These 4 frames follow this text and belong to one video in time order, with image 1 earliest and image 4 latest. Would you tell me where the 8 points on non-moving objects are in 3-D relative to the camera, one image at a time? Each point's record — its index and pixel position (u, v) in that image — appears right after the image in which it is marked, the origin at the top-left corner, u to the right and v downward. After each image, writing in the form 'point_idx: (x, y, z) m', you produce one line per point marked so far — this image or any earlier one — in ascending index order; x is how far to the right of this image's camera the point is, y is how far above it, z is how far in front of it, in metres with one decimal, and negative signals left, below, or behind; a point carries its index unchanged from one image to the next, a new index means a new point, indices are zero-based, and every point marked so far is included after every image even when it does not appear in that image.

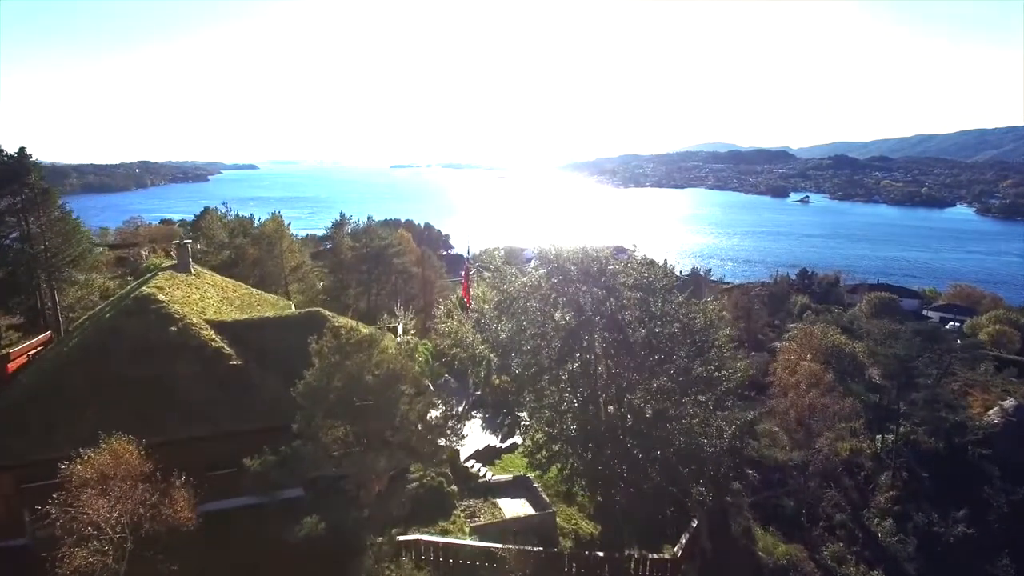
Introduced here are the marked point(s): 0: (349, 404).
0: (-1.8, -1.3, +9.9) m
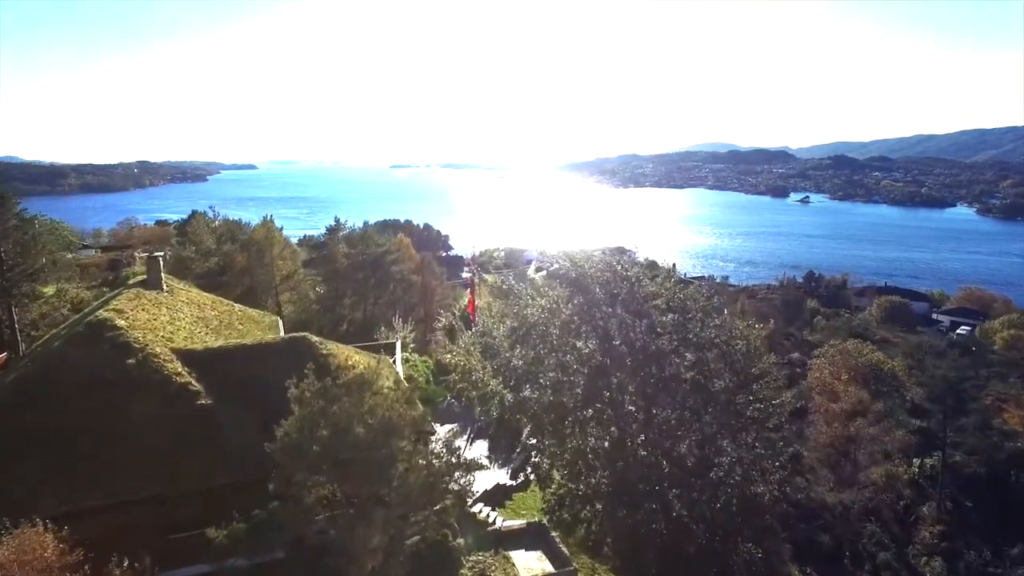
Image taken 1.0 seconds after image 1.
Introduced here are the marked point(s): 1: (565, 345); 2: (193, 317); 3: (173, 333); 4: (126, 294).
0: (-1.6, -1.6, +8.2) m
1: (+0.7, -0.7, +10.9) m
2: (-4.7, -0.4, +13.3) m
3: (-4.4, -0.6, +11.6) m
4: (-5.4, -0.1, +12.5) m
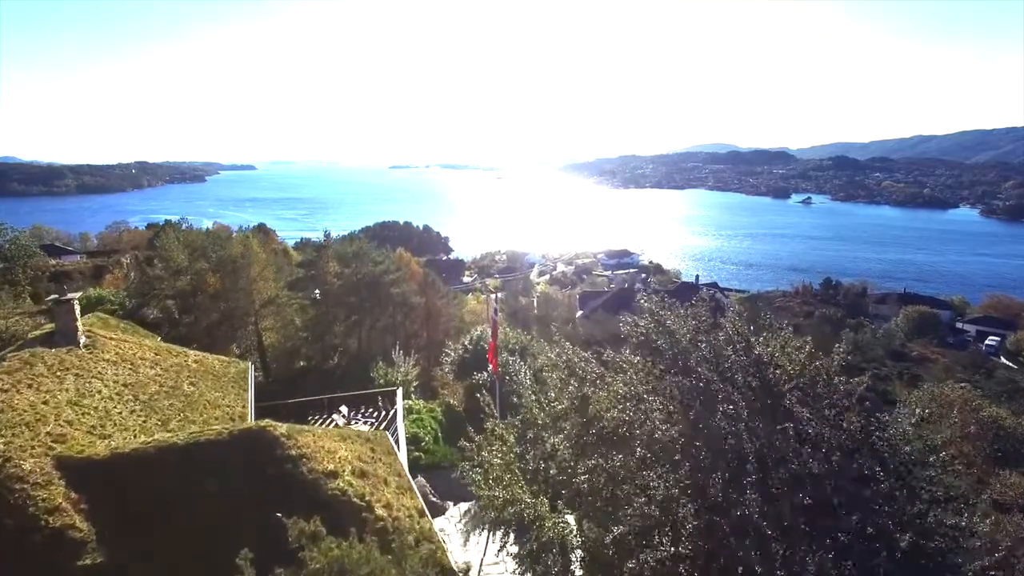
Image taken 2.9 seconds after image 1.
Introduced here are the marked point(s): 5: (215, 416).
0: (-1.1, -2.2, +4.5) m
1: (+1.2, -1.3, +7.3) m
2: (-4.2, -1.0, +9.6) m
3: (-3.9, -1.2, +7.9) m
4: (-4.9, -0.7, +8.8) m
5: (-3.4, -1.5, +10.4) m
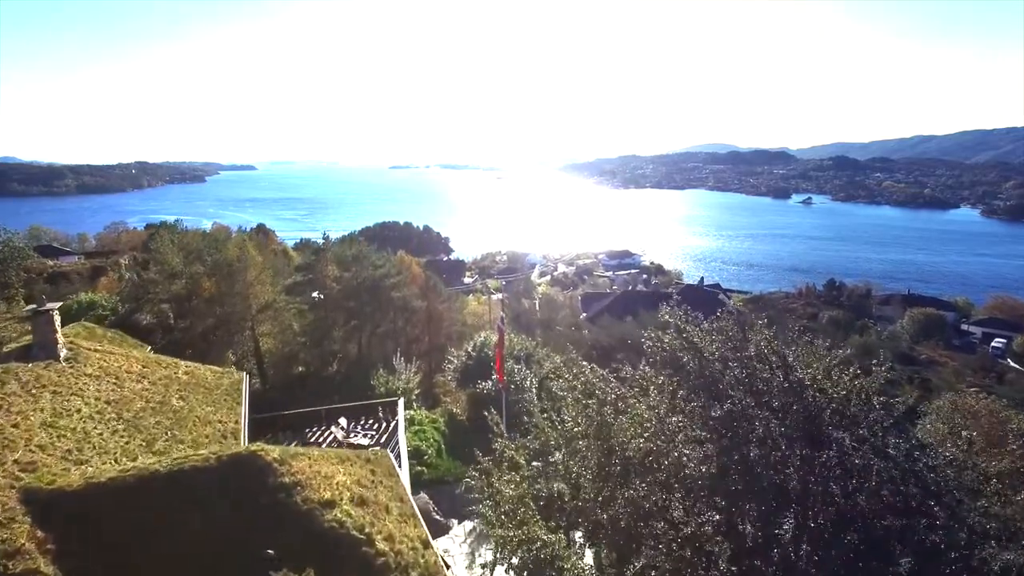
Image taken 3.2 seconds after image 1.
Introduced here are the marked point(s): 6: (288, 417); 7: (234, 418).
0: (-1.0, -2.3, +3.9) m
1: (+1.3, -1.4, +6.6) m
2: (-4.1, -1.1, +9.0) m
3: (-3.8, -1.3, +7.3) m
4: (-4.8, -0.8, +8.1) m
5: (-3.3, -1.6, +9.7) m
6: (-3.7, -2.1, +14.9) m
7: (-3.4, -1.6, +11.0) m
